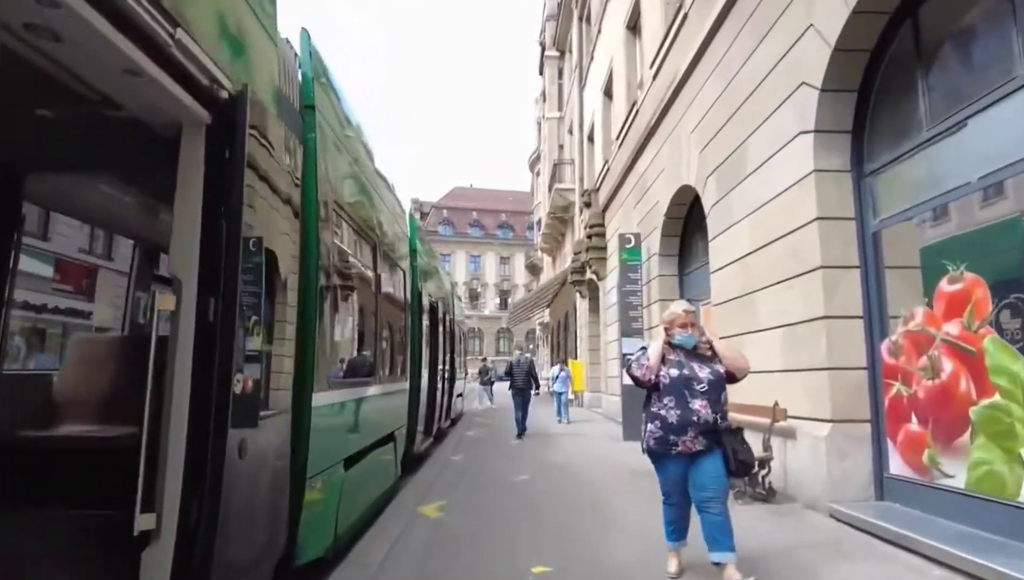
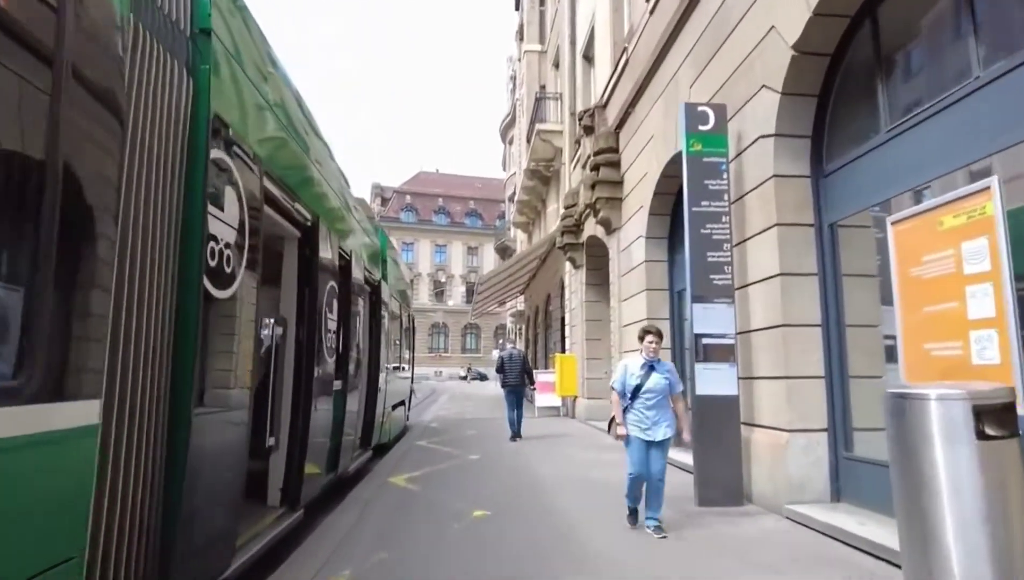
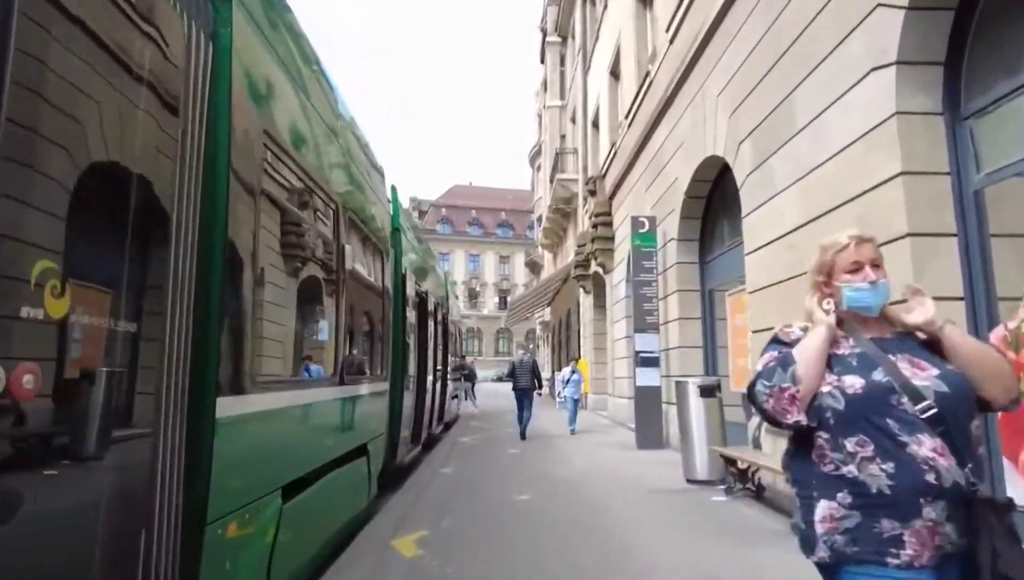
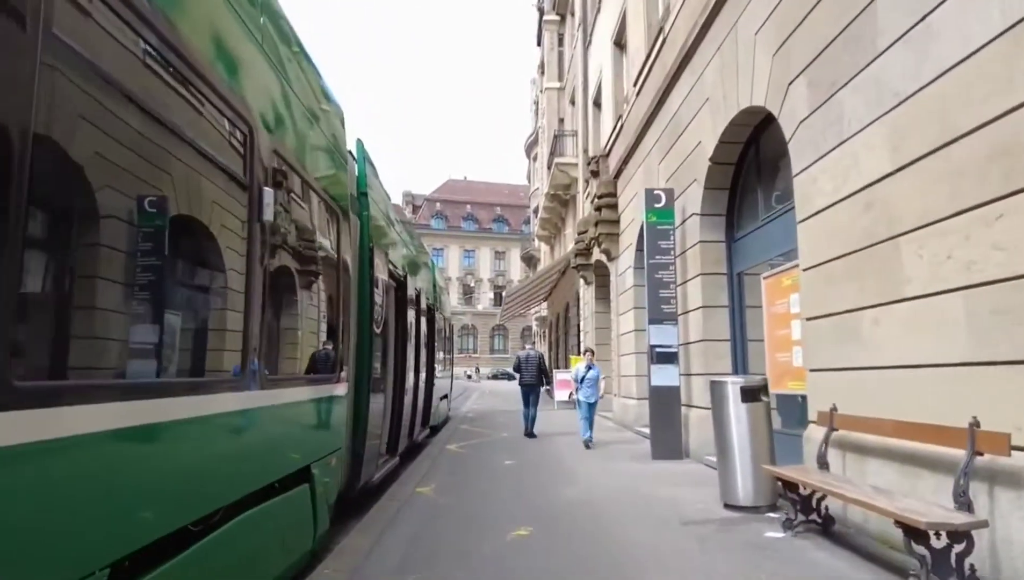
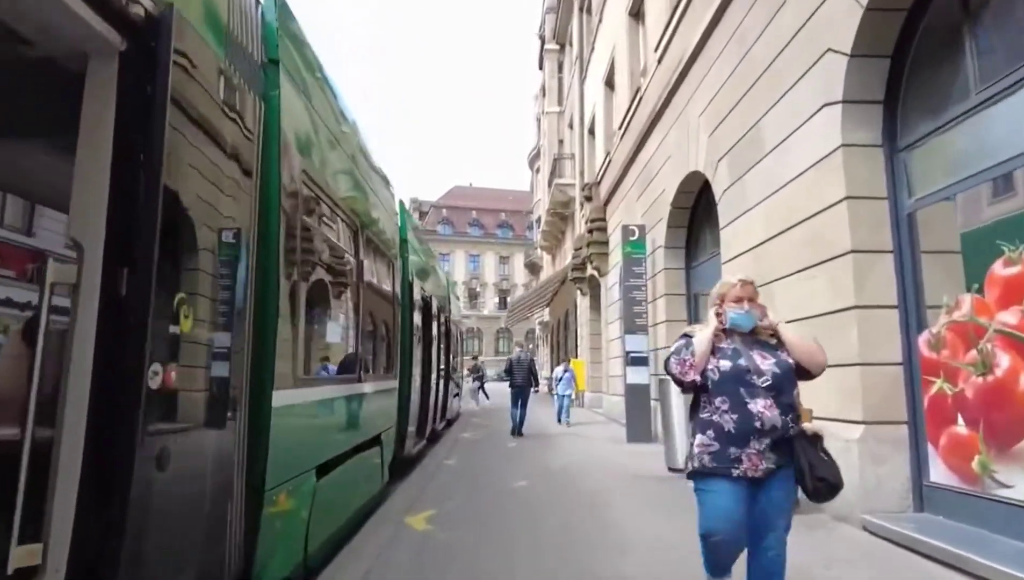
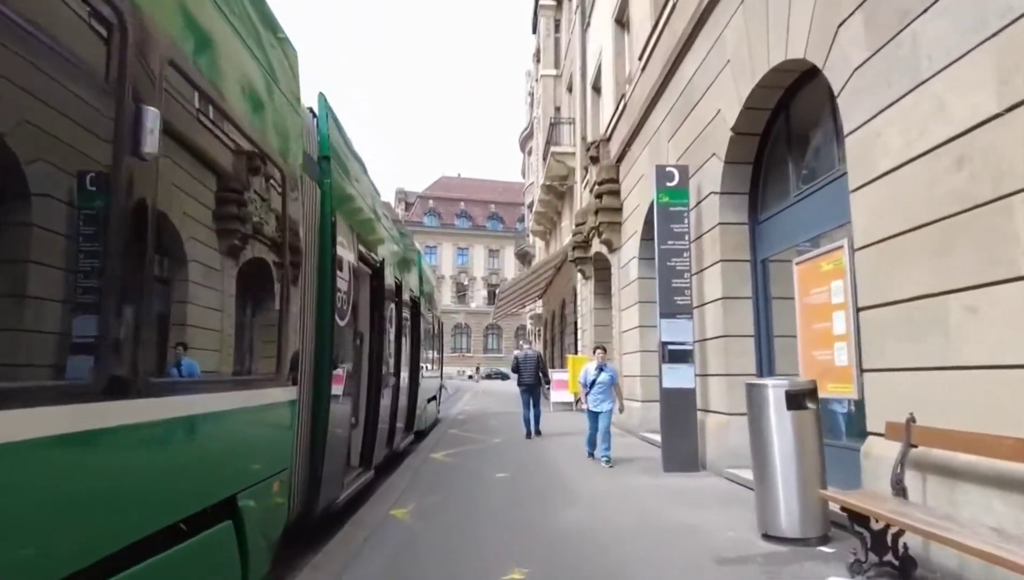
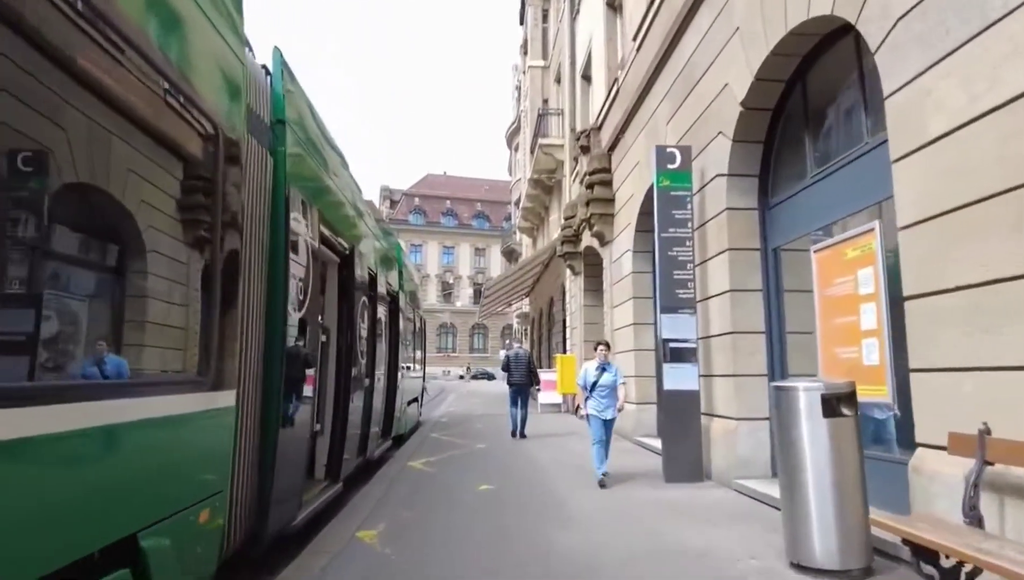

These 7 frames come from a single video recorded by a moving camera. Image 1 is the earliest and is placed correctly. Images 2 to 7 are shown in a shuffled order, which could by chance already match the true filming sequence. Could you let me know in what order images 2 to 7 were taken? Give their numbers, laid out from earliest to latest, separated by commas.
5, 3, 4, 6, 7, 2
